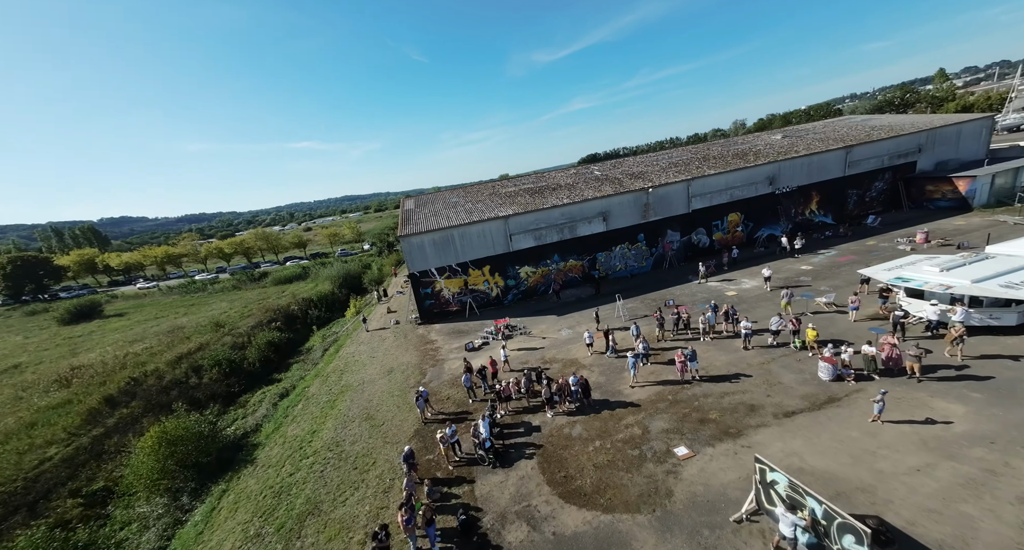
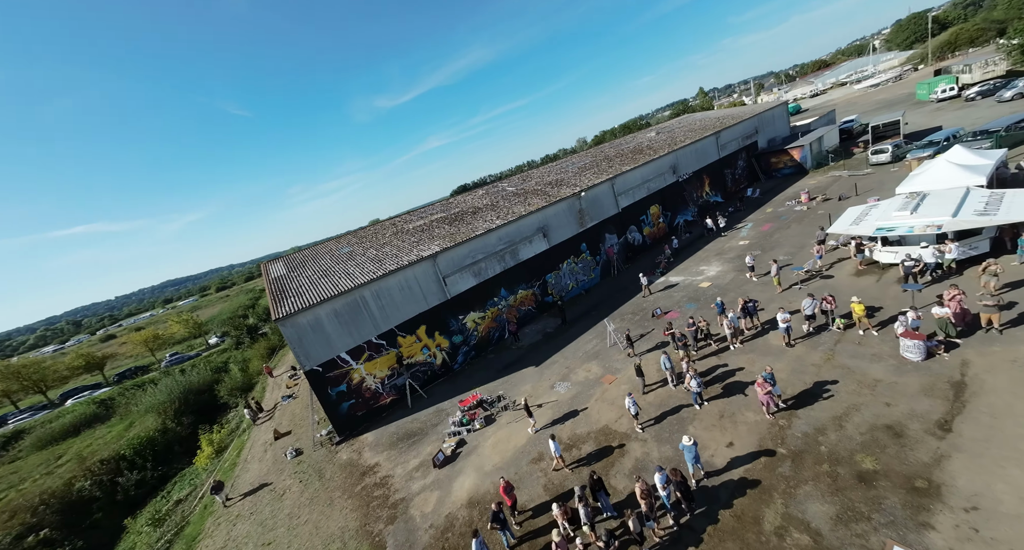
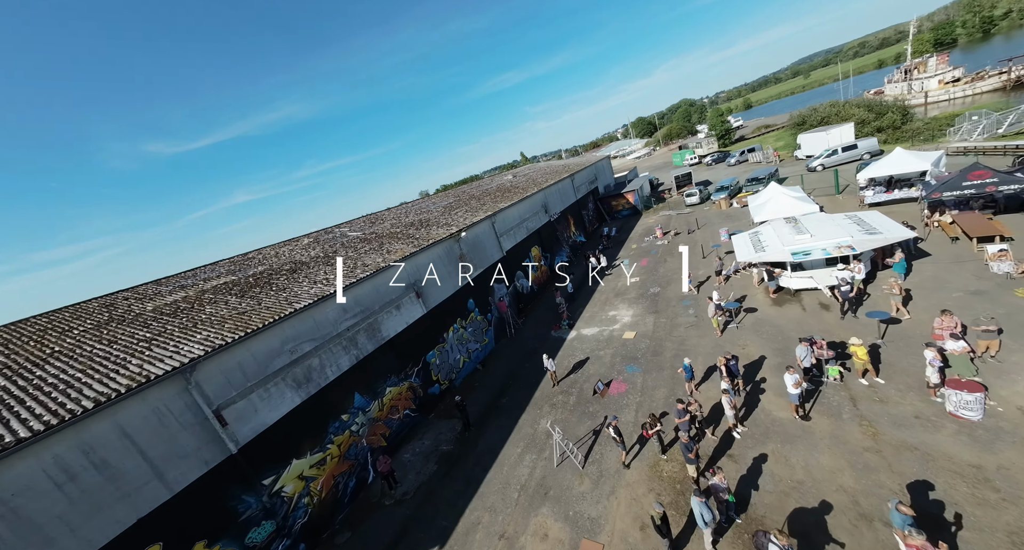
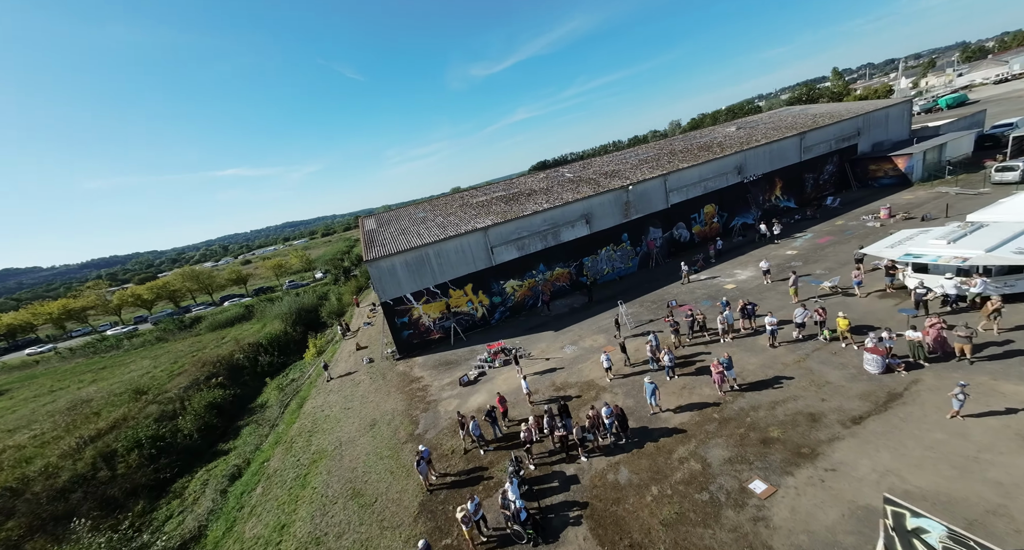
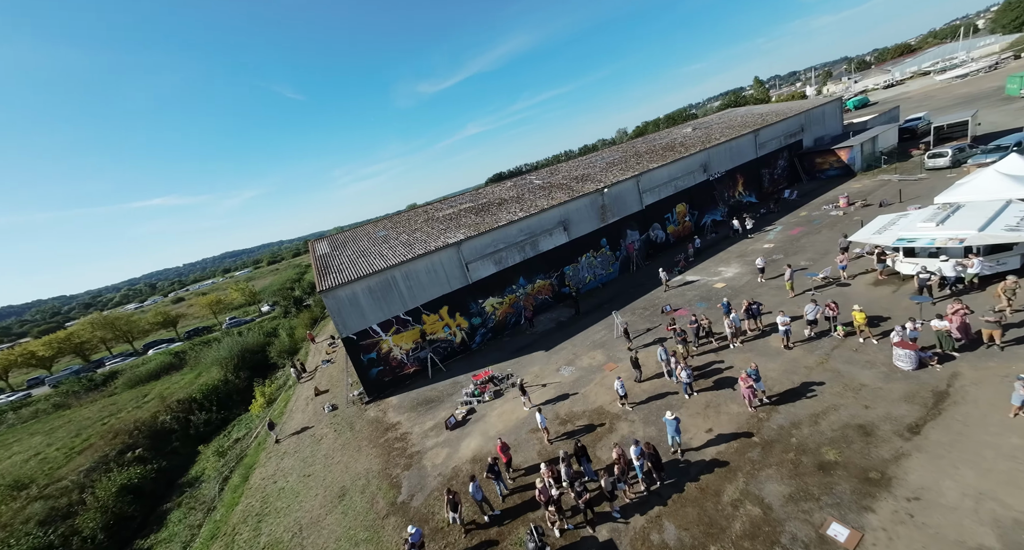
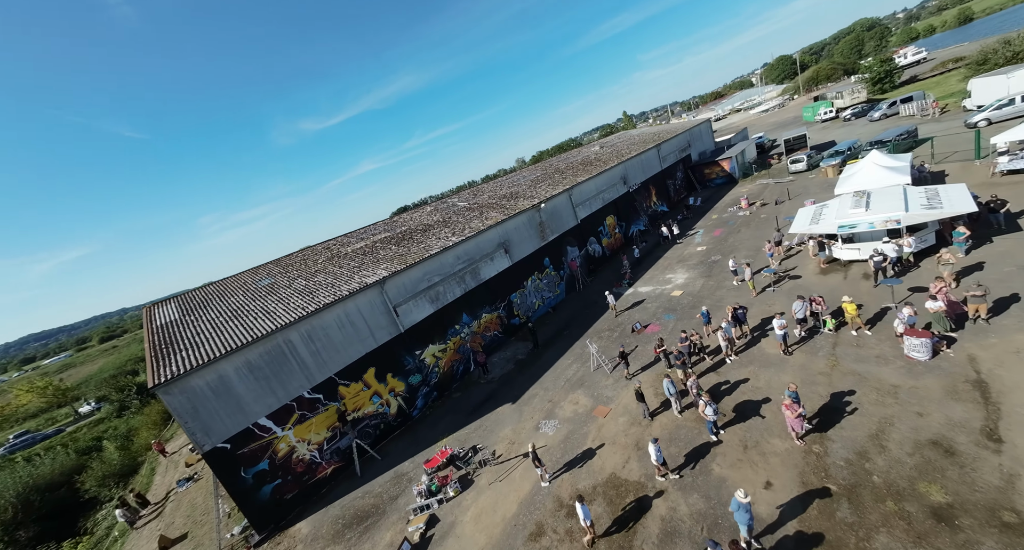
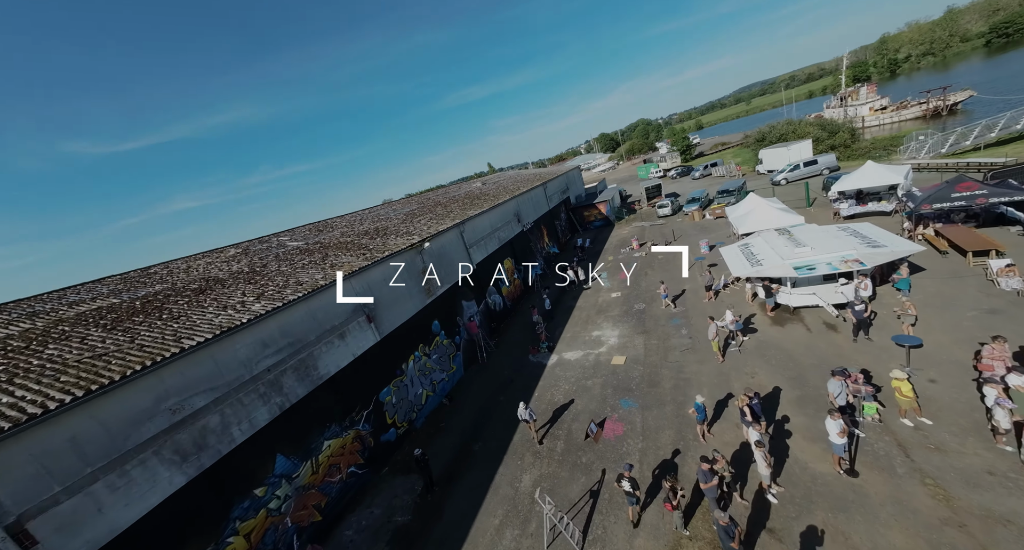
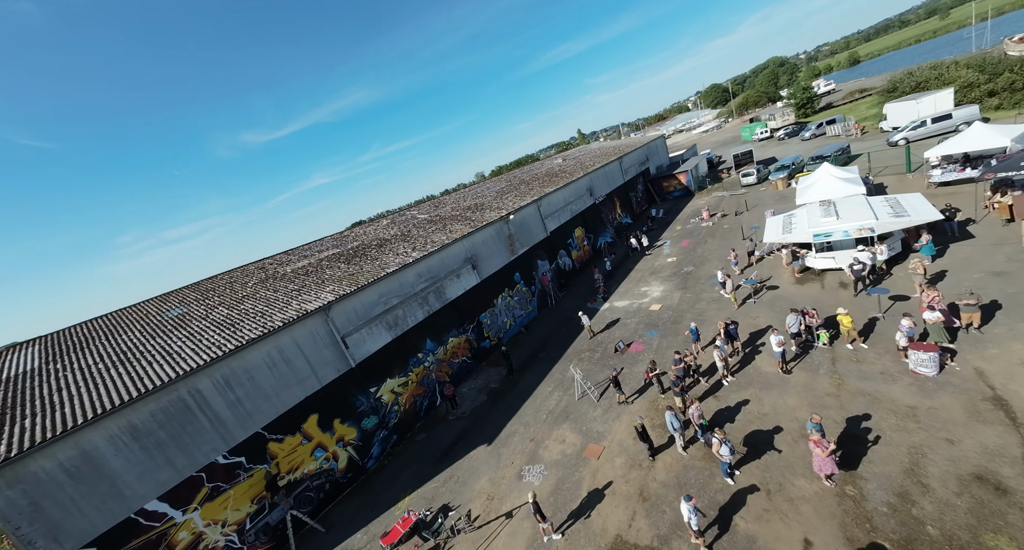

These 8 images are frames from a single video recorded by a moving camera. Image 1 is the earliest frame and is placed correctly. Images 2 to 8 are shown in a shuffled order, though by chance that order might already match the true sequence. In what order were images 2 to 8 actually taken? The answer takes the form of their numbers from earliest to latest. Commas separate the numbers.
4, 5, 2, 6, 8, 3, 7
